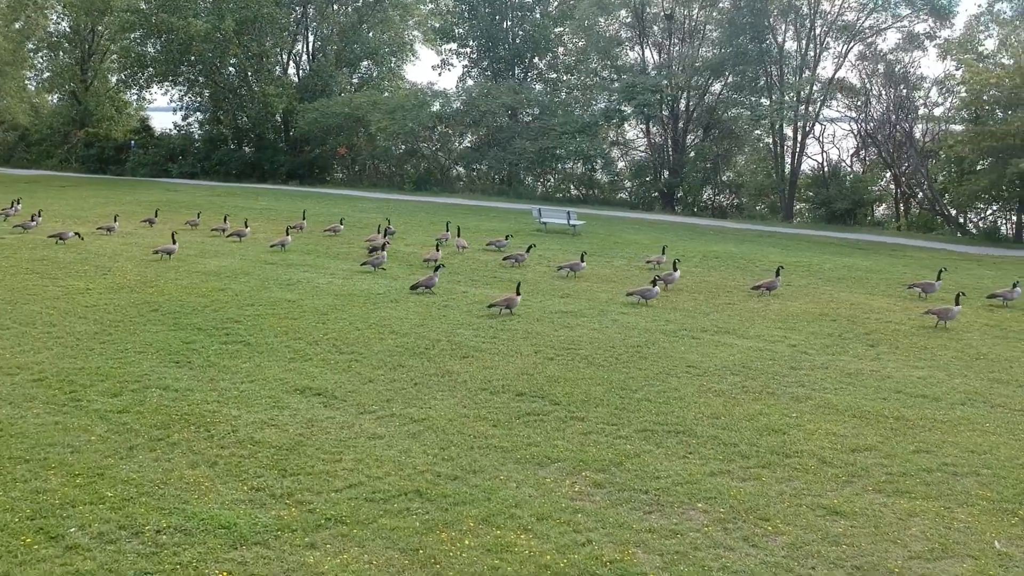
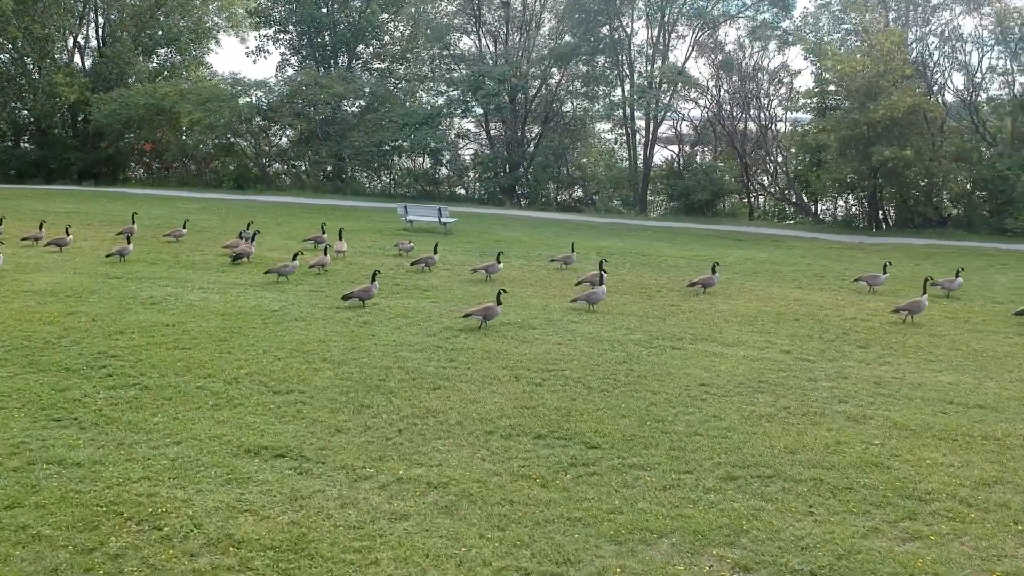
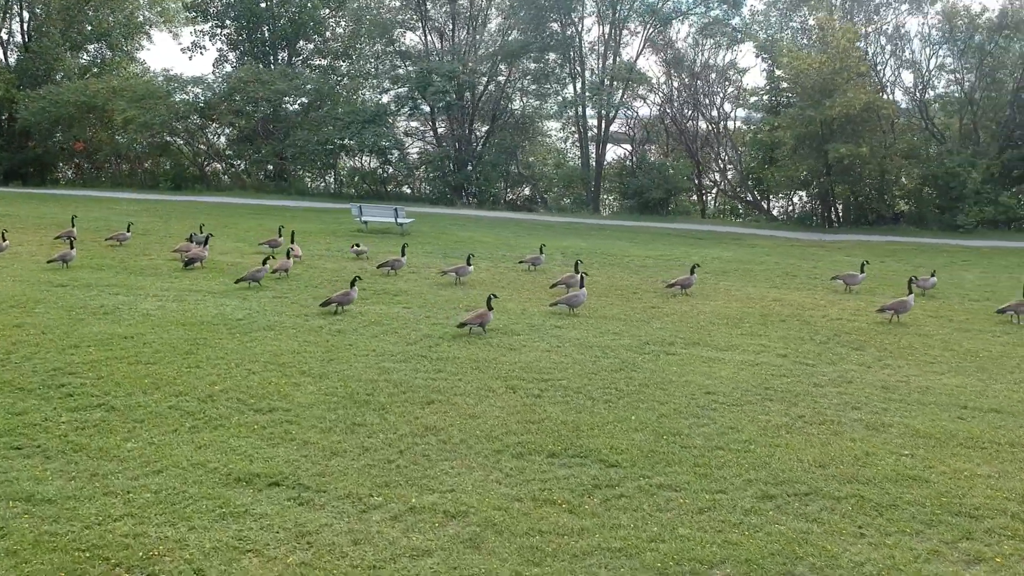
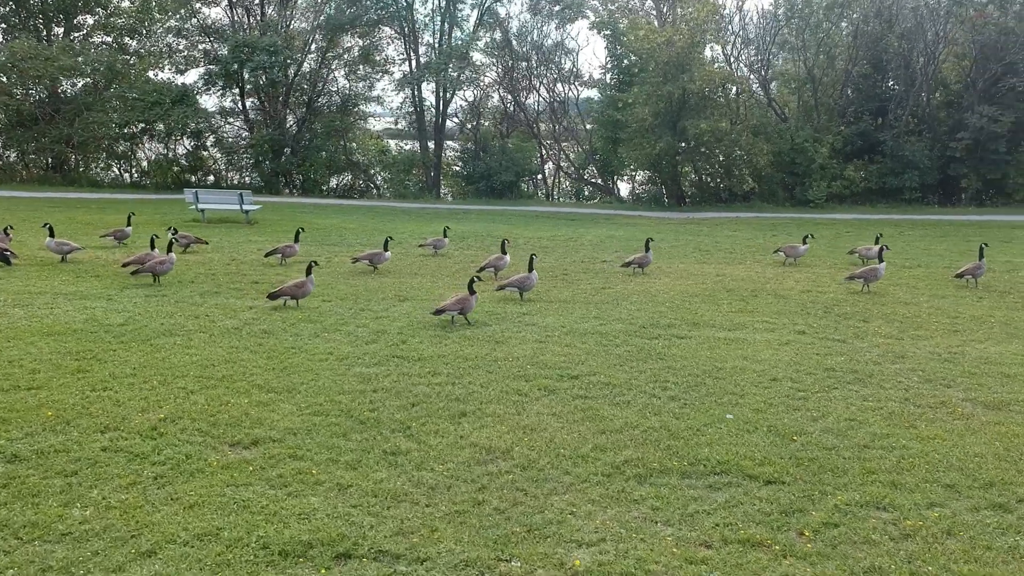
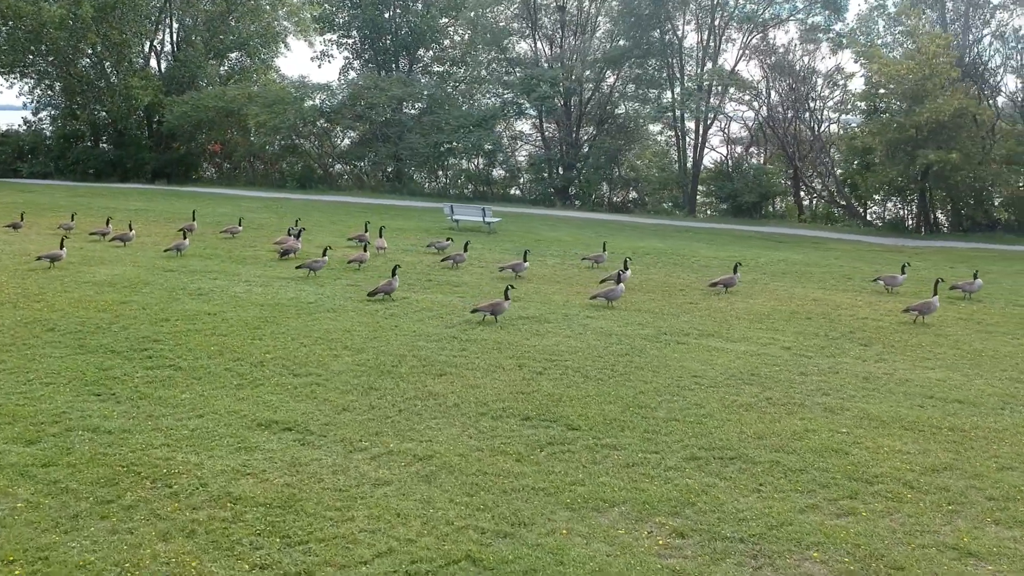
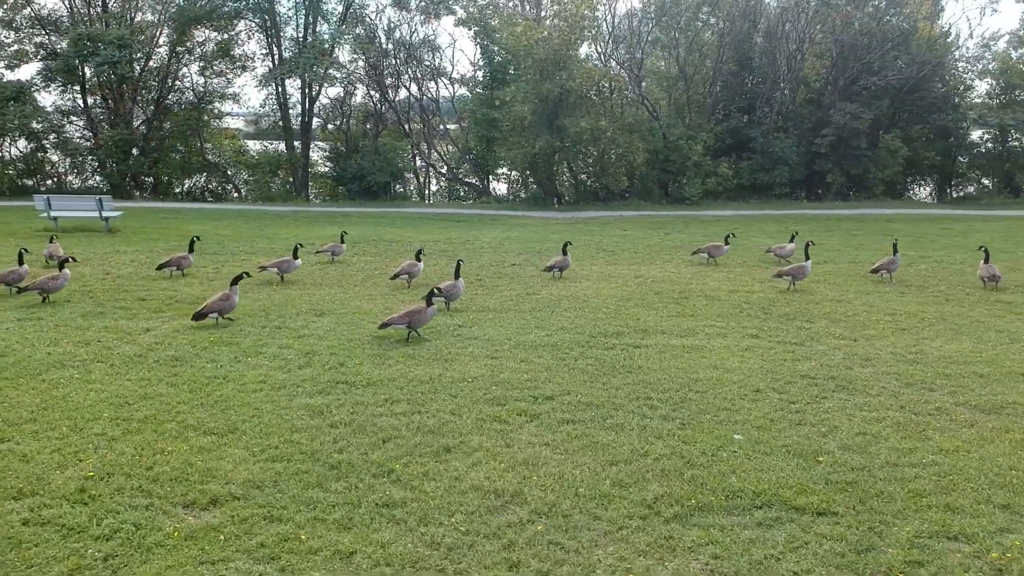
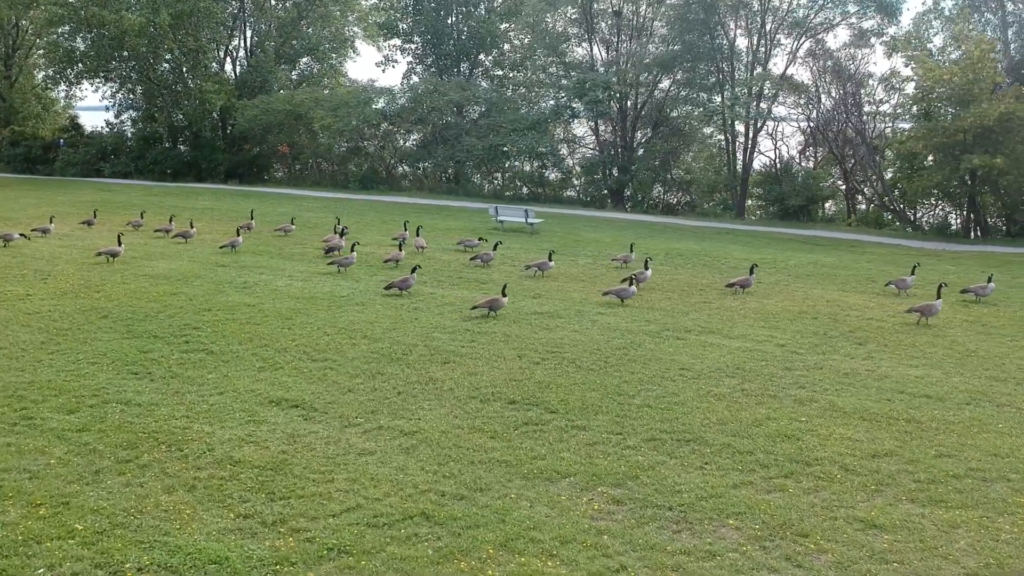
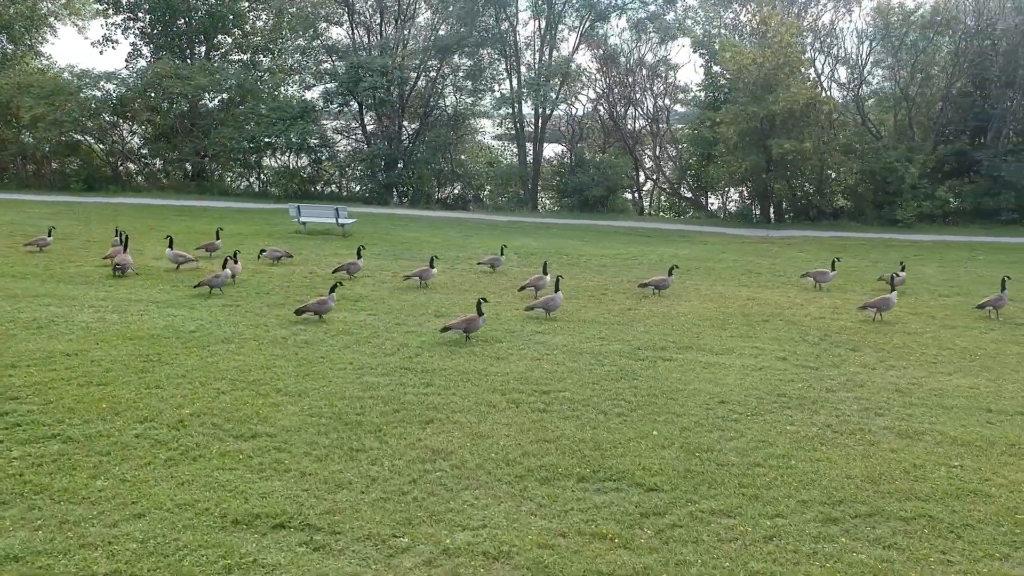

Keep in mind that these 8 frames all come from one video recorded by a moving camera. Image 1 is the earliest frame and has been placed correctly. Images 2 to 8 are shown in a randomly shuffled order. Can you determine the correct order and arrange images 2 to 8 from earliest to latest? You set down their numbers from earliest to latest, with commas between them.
7, 5, 2, 3, 8, 4, 6
